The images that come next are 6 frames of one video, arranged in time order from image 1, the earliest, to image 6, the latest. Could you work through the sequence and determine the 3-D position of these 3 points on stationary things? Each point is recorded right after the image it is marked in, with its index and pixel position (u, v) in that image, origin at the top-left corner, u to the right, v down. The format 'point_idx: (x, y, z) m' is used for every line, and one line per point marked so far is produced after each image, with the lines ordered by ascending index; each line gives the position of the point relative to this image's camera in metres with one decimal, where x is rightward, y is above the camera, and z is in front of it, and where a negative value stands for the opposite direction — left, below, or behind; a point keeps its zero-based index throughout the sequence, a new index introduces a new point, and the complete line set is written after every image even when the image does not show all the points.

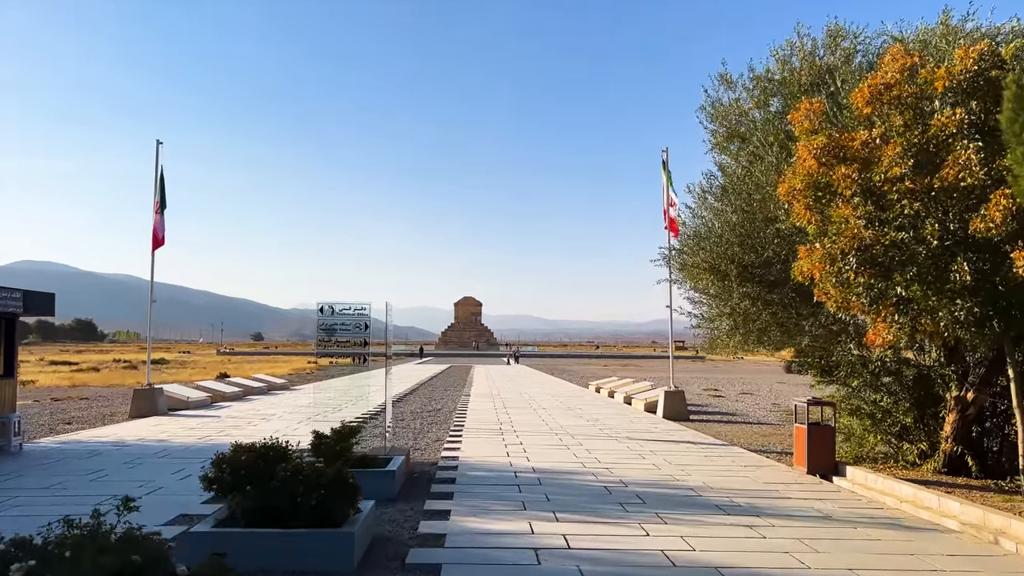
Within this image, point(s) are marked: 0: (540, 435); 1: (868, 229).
0: (+0.5, -2.6, +11.6) m
1: (+4.1, +0.7, +7.6) m
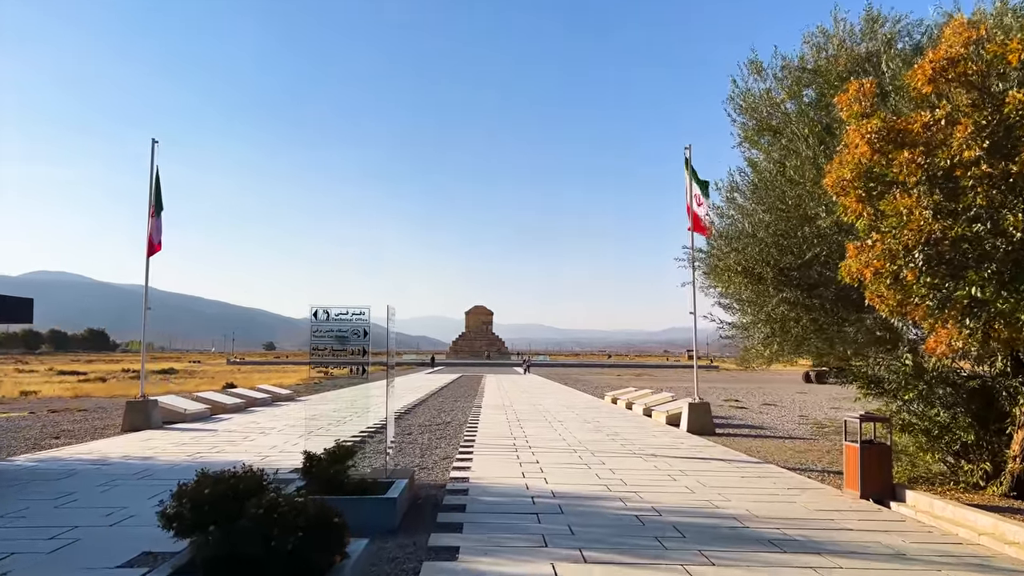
0: (+0.7, -2.6, +10.7) m
1: (+4.3, +0.7, +6.7) m
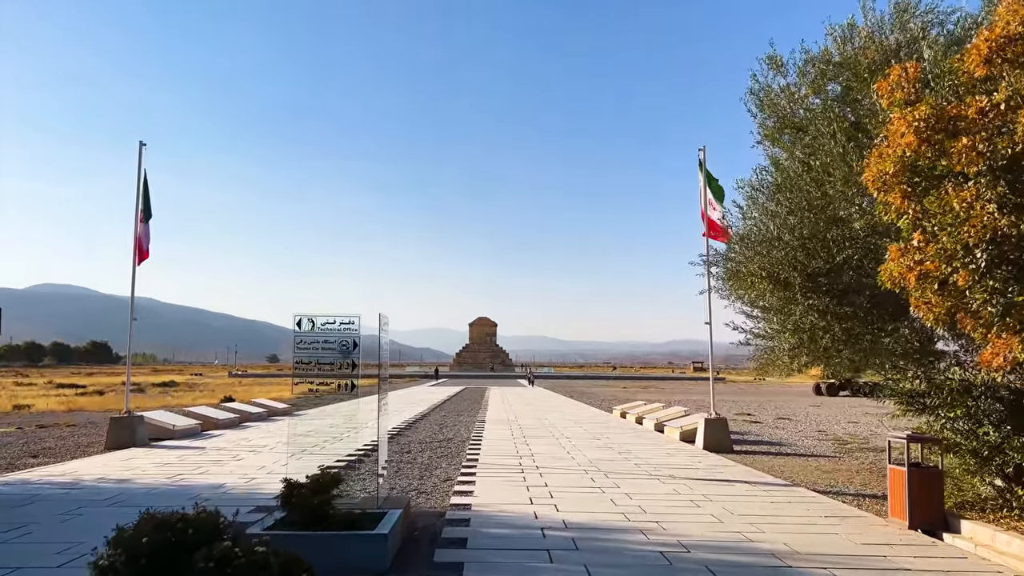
0: (+0.8, -2.8, +9.9) m
1: (+4.3, +0.6, +5.9) m
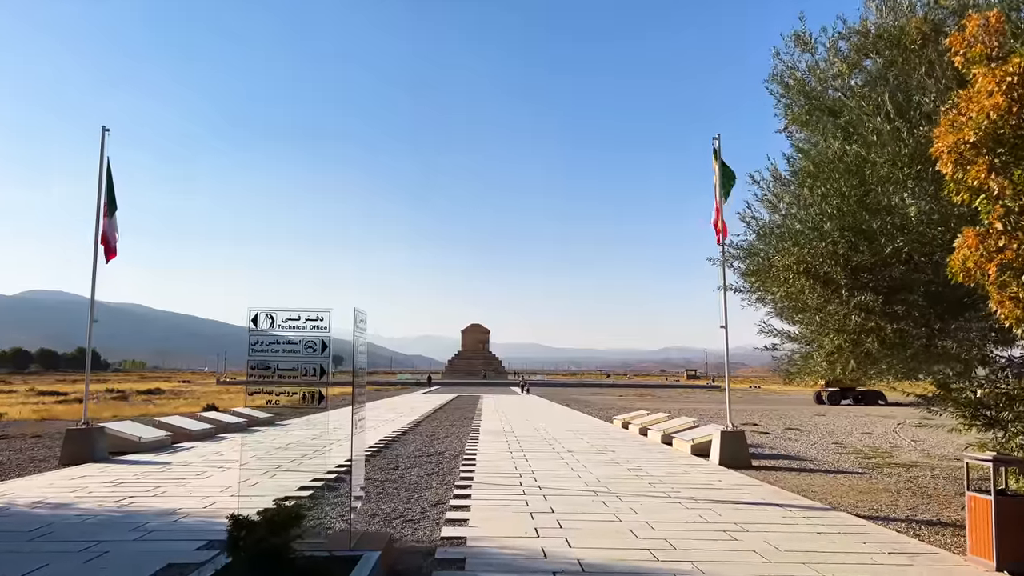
0: (+0.8, -2.7, +8.7) m
1: (+4.4, +0.7, +4.8) m
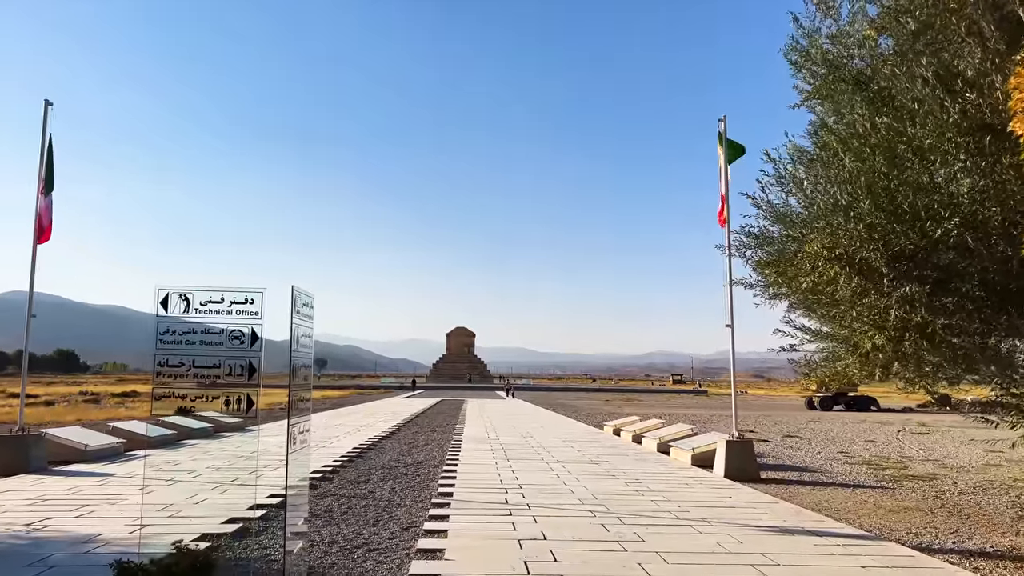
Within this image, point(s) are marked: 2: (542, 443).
0: (+0.6, -2.6, +7.5) m
1: (+4.3, +0.8, +3.7) m
2: (+0.7, -3.8, +16.2) m
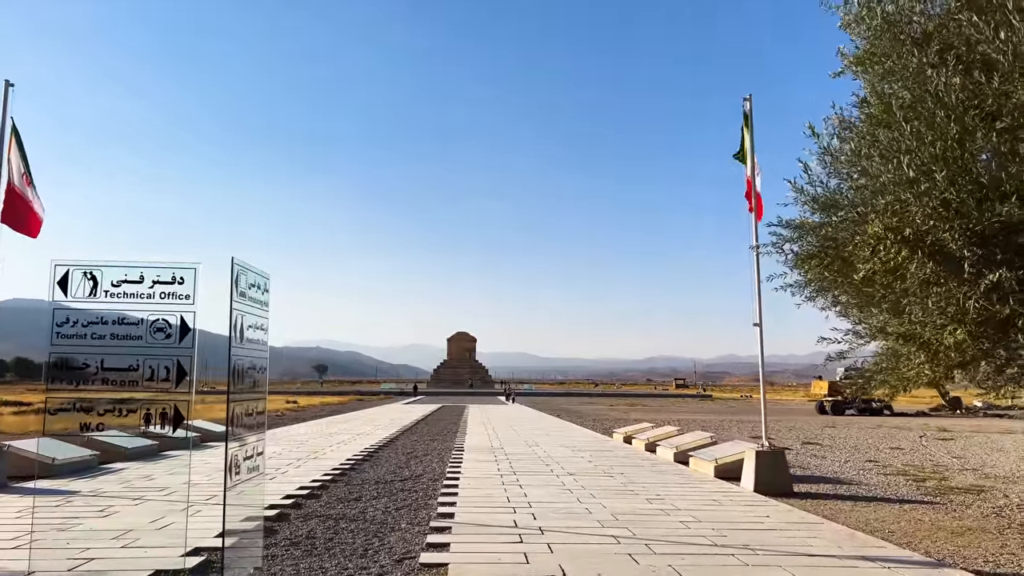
0: (+0.8, -2.5, +6.4) m
1: (+4.4, +1.0, +2.6) m
2: (+0.8, -3.7, +15.2) m
